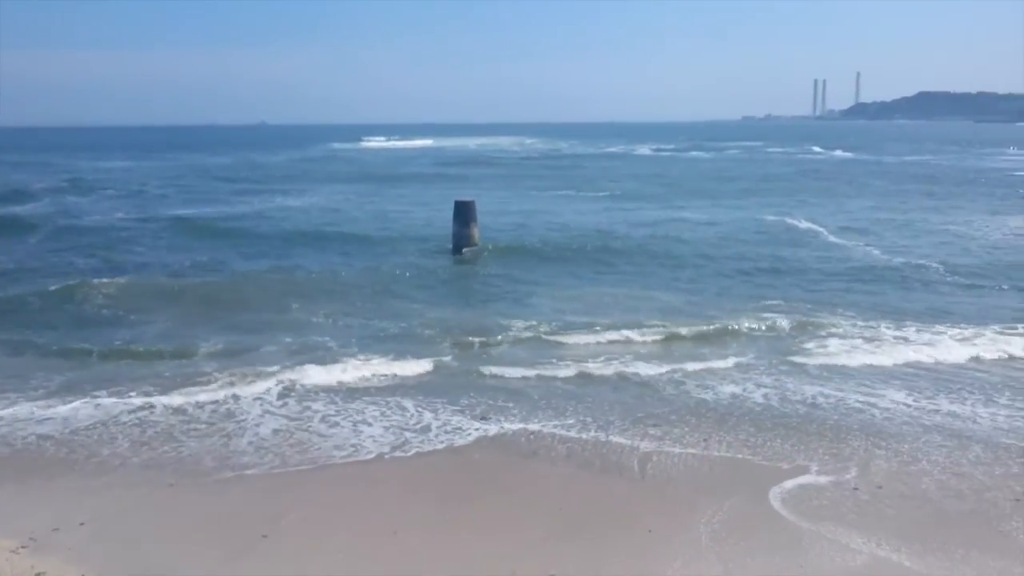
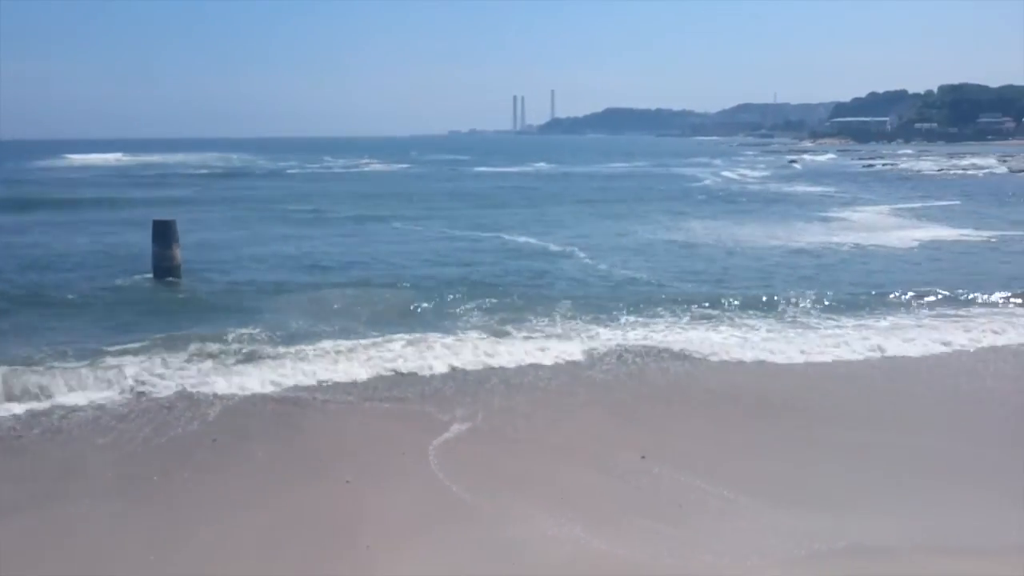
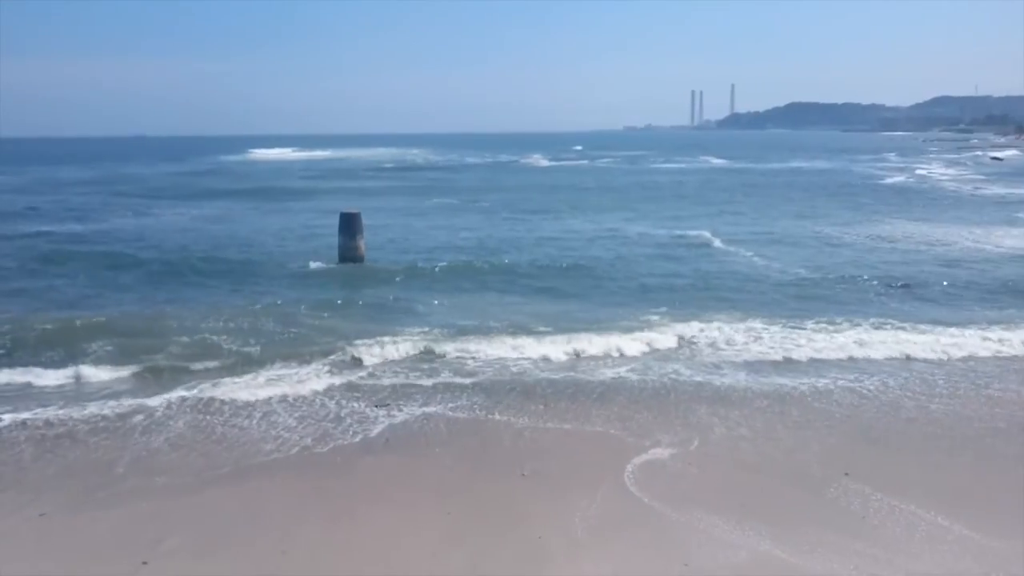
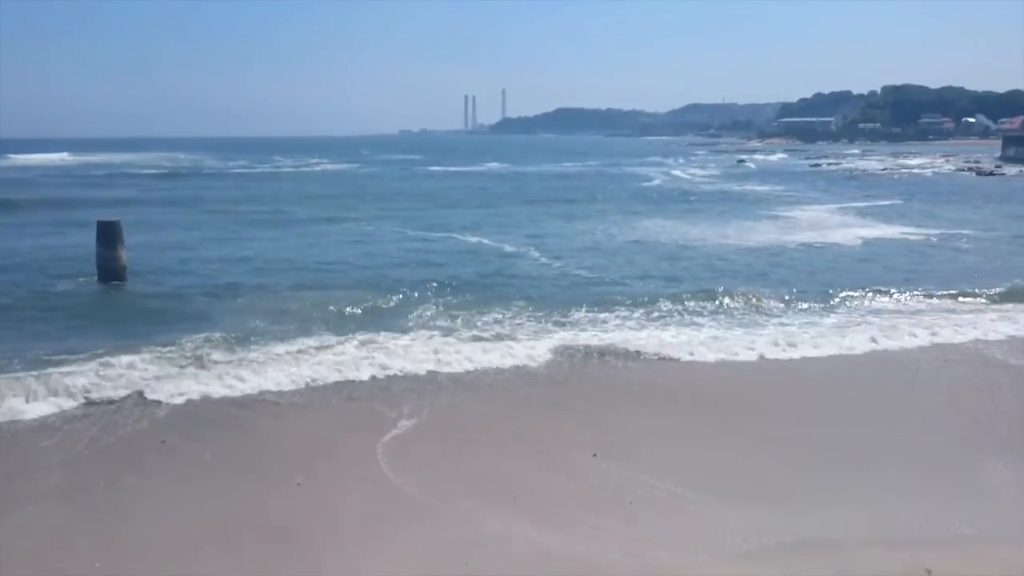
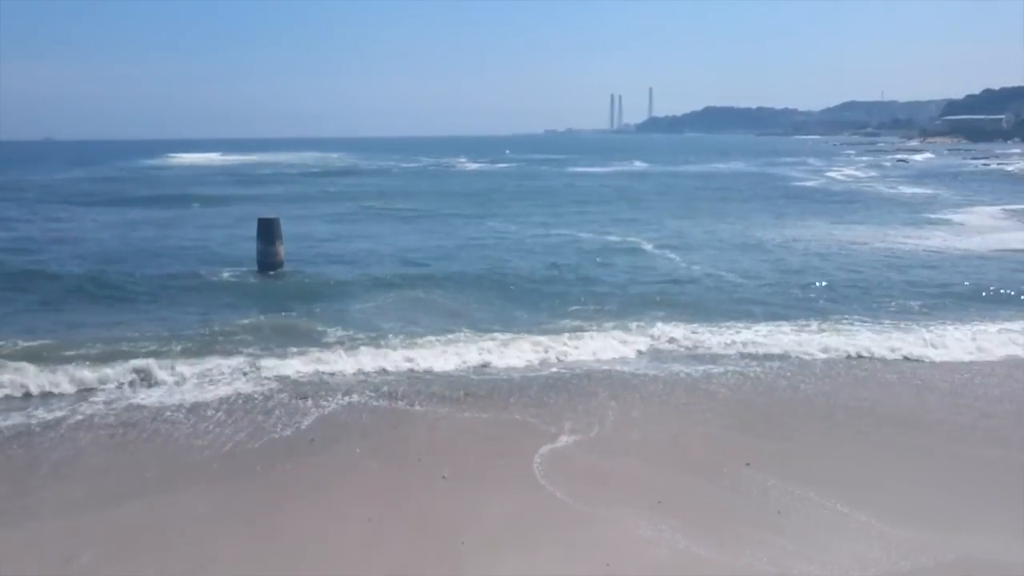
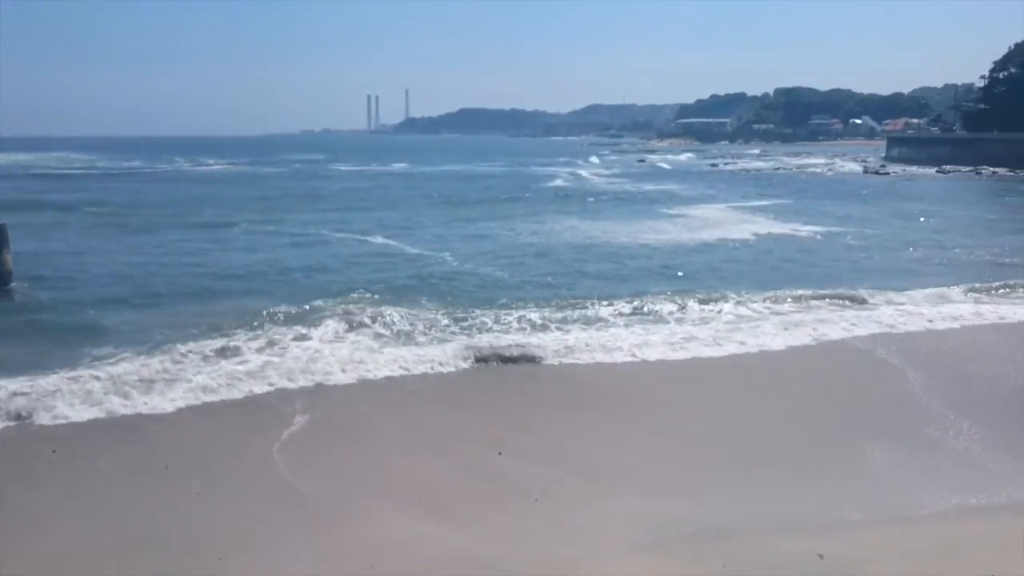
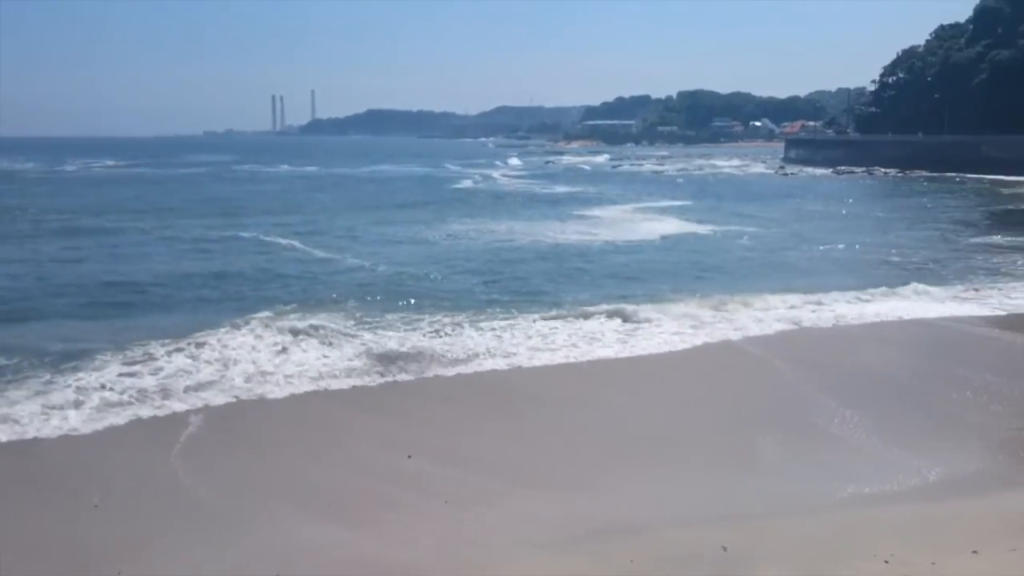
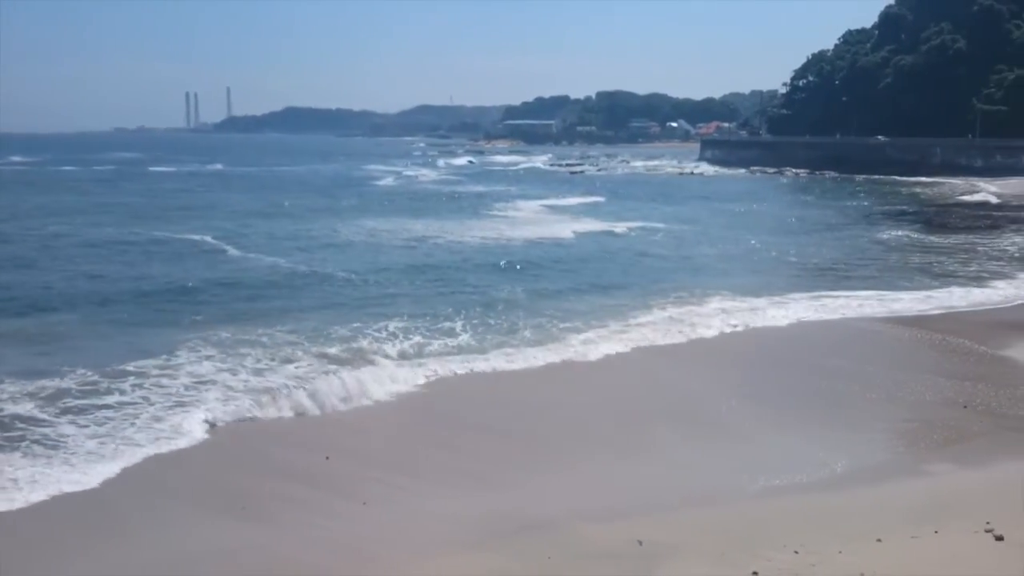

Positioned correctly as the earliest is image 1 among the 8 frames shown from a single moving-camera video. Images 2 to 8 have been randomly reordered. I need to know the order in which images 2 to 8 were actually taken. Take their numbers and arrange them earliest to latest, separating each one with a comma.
3, 5, 2, 4, 6, 7, 8
